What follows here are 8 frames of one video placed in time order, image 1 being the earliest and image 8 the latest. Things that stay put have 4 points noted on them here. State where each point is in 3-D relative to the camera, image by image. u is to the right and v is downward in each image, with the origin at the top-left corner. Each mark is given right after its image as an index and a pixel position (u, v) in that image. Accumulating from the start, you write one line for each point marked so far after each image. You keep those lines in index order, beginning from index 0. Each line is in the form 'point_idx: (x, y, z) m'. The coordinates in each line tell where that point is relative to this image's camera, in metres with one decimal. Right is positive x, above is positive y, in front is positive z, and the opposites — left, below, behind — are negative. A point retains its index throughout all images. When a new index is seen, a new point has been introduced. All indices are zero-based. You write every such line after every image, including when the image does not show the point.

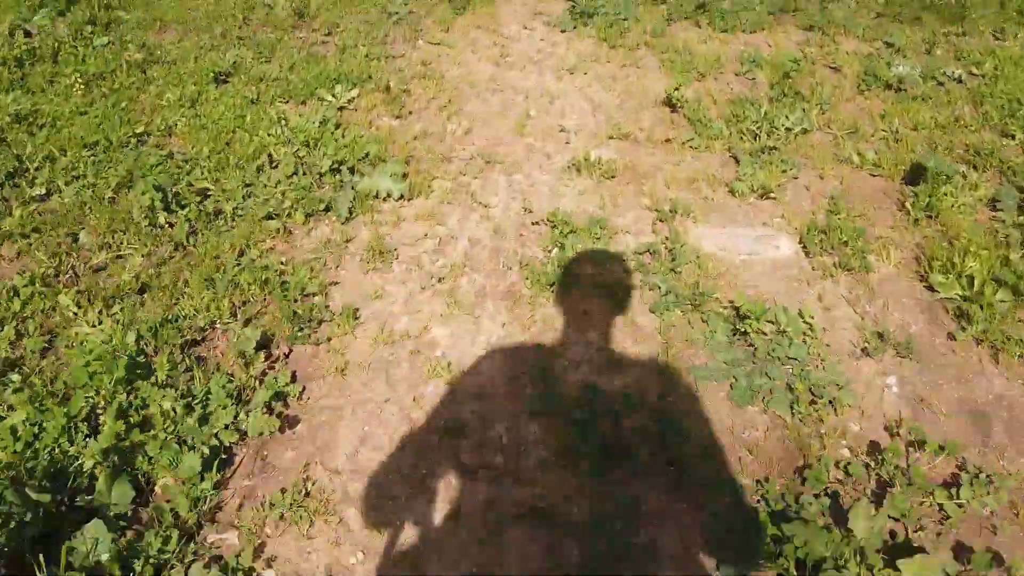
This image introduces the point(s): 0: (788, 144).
0: (+1.1, +0.6, +3.0) m
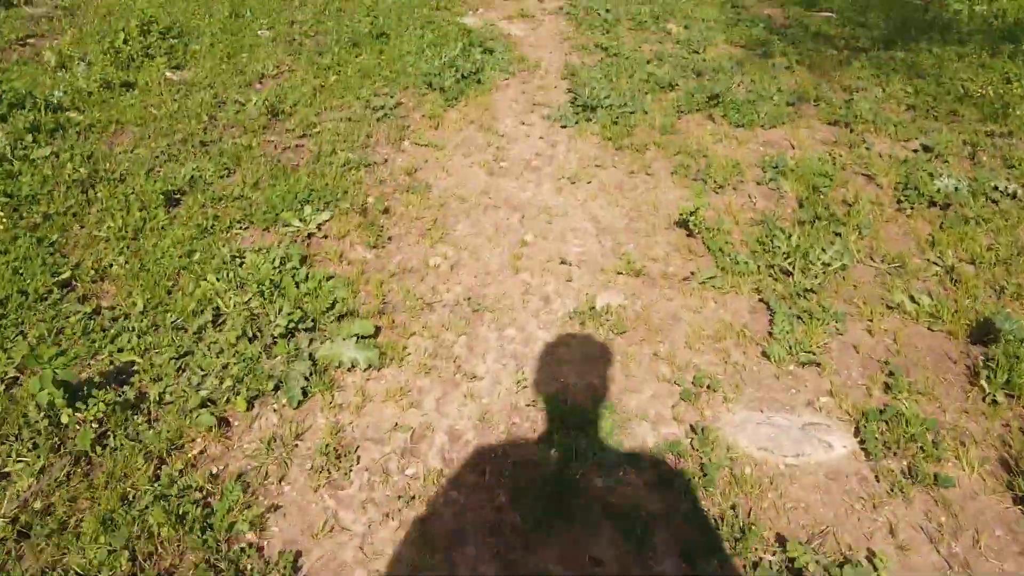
0: (+1.1, 0.0, +2.6) m
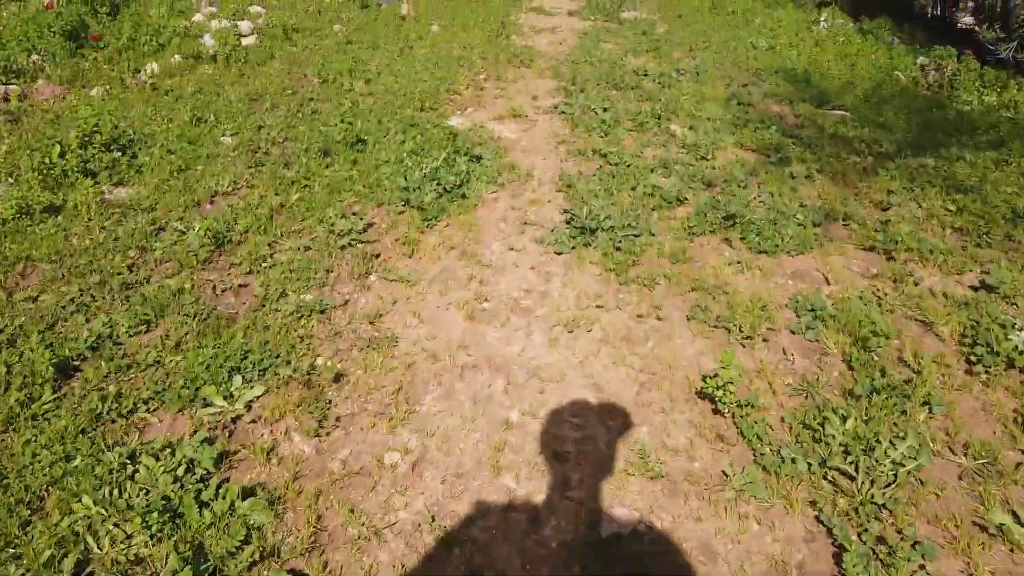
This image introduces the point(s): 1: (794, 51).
0: (+1.0, -0.5, +2.0) m
1: (+3.4, +2.8, +9.2) m
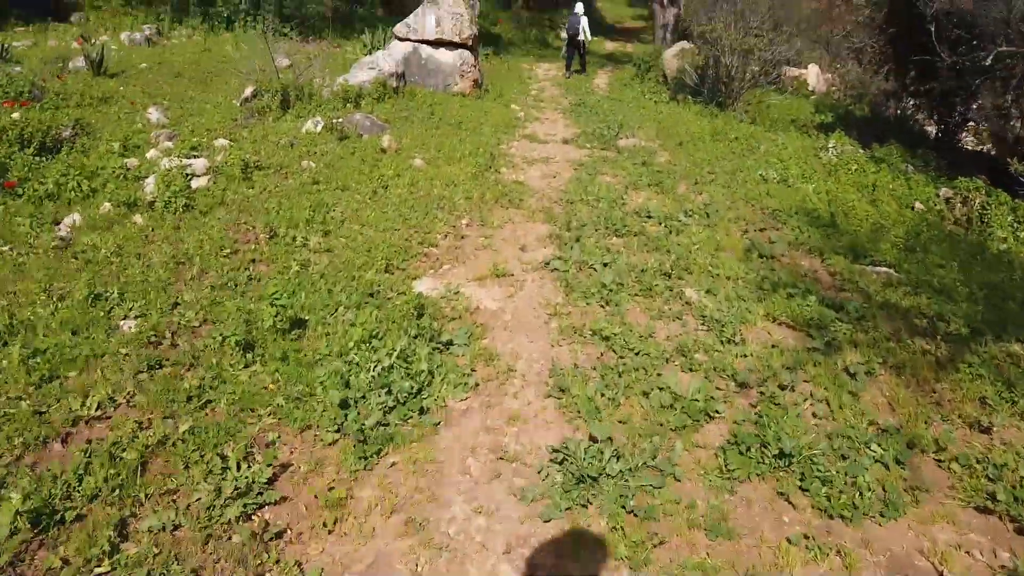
0: (+0.9, -1.2, +0.9) m
1: (+3.3, +1.1, +8.4) m
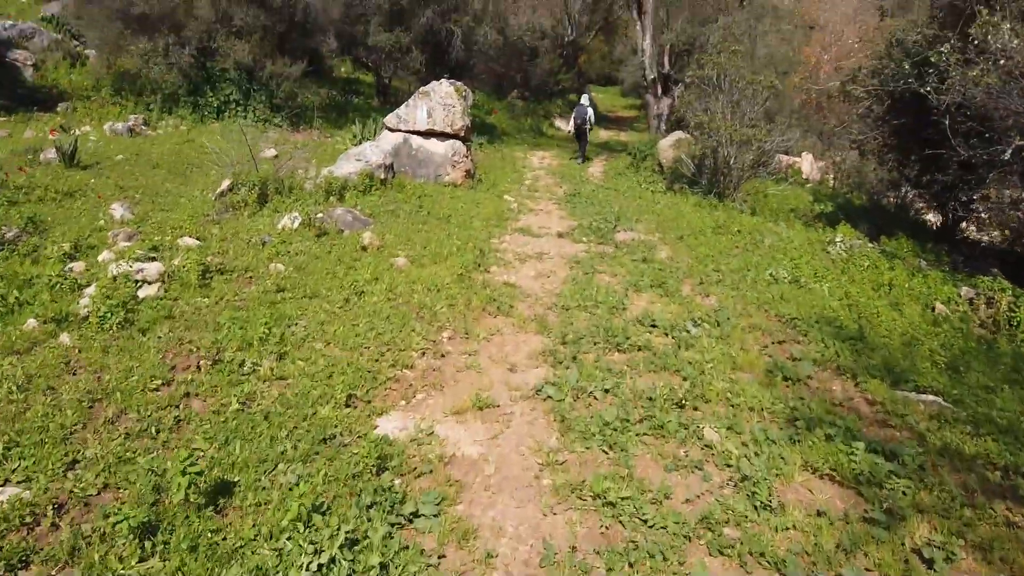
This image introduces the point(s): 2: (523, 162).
0: (+0.9, -1.5, 0.0) m
1: (+3.2, 0.0, +7.8) m
2: (+0.3, +3.2, +18.9) m
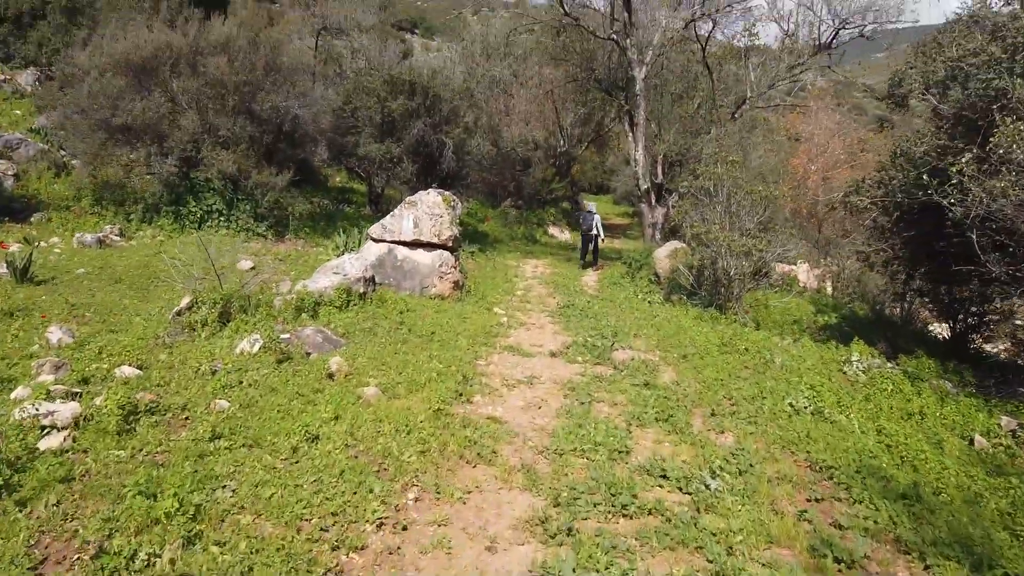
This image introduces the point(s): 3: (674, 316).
0: (+0.8, -1.7, -1.1) m
1: (+3.1, -1.2, +6.9) m
2: (+0.1, +0.4, +18.3) m
3: (+2.8, -0.5, +13.2) m
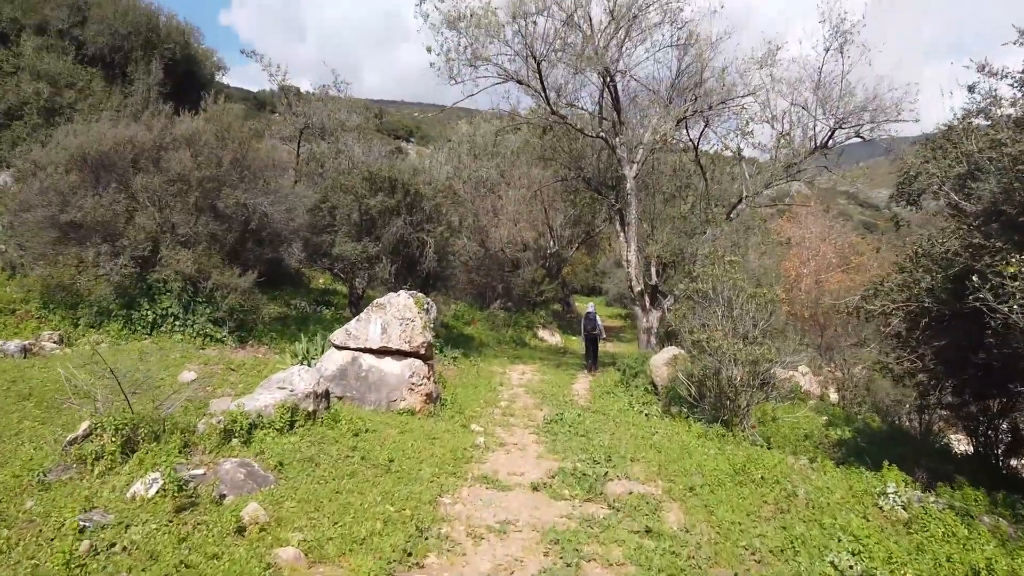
0: (+0.6, -1.5, -2.6) m
1: (+2.8, -2.1, +5.4) m
2: (-0.3, -2.0, +16.8) m
3: (+2.5, -2.3, +11.7) m
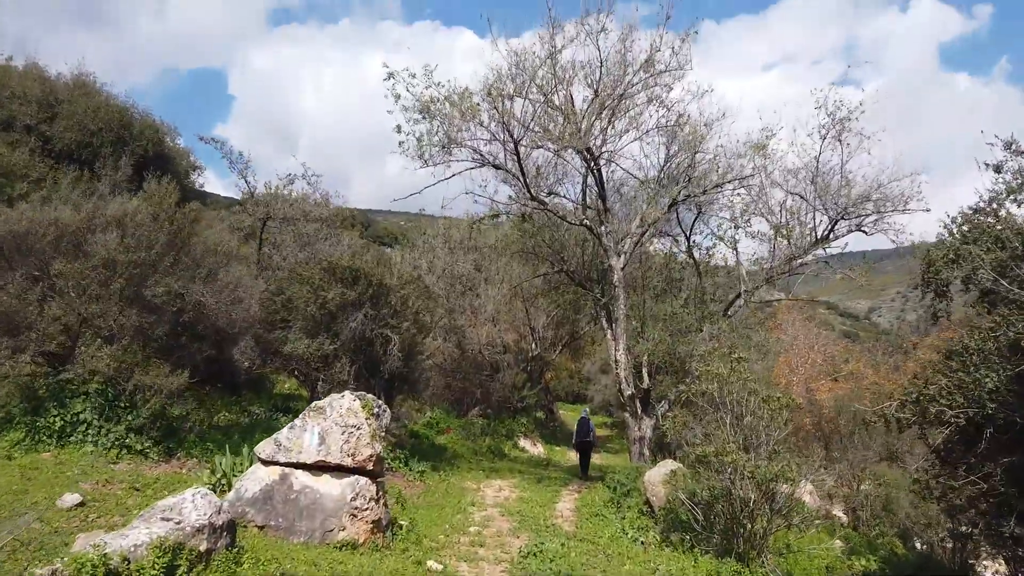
0: (+0.5, -0.8, -4.6) m
1: (+2.6, -2.5, +3.2) m
2: (-0.8, -4.0, +14.5) m
3: (+2.1, -3.6, +9.5) m
